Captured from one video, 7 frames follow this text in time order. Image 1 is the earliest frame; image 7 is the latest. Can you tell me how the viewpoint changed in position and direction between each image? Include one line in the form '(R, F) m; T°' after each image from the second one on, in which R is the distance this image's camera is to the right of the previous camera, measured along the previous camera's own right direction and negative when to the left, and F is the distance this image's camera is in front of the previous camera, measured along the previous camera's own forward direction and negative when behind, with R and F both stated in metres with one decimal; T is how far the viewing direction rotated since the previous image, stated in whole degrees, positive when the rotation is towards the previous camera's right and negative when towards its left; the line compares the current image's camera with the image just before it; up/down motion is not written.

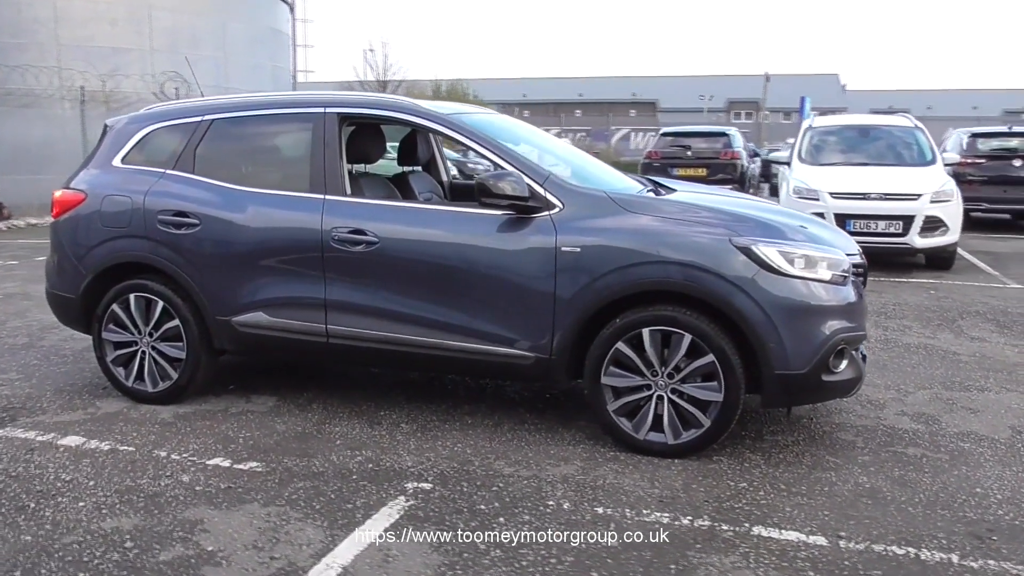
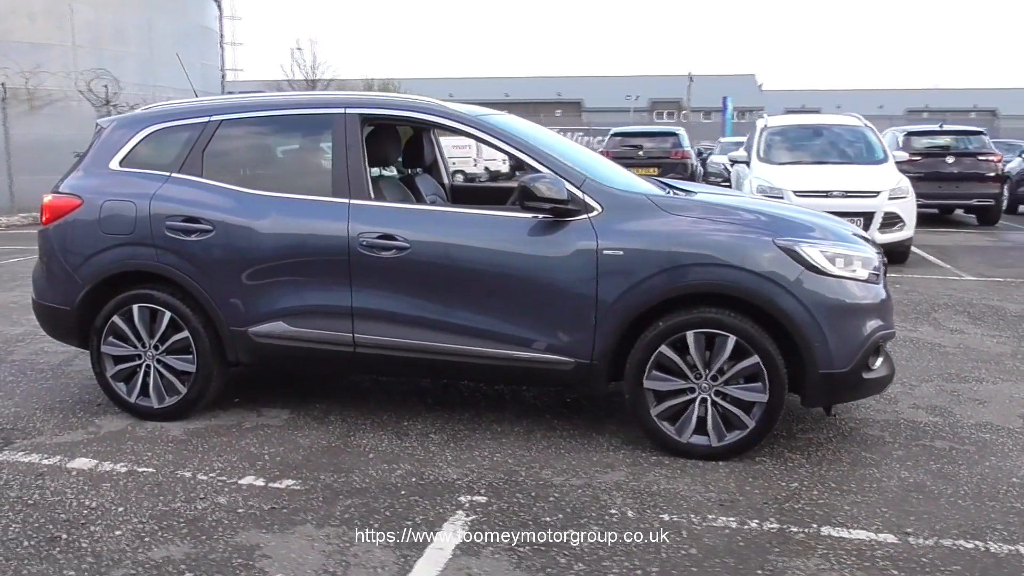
(-0.6, +0.1) m; +5°
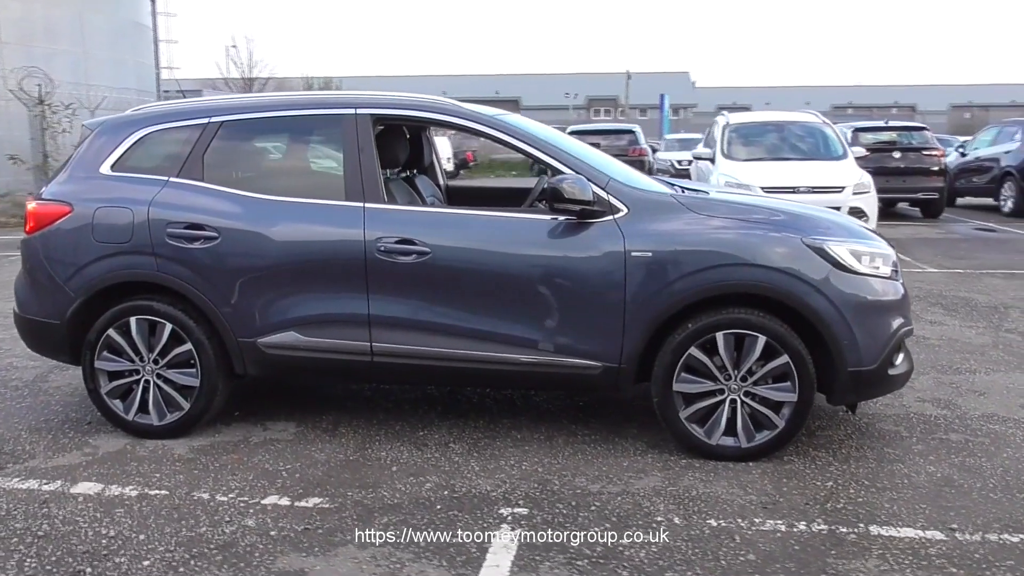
(-0.4, +0.1) m; +4°
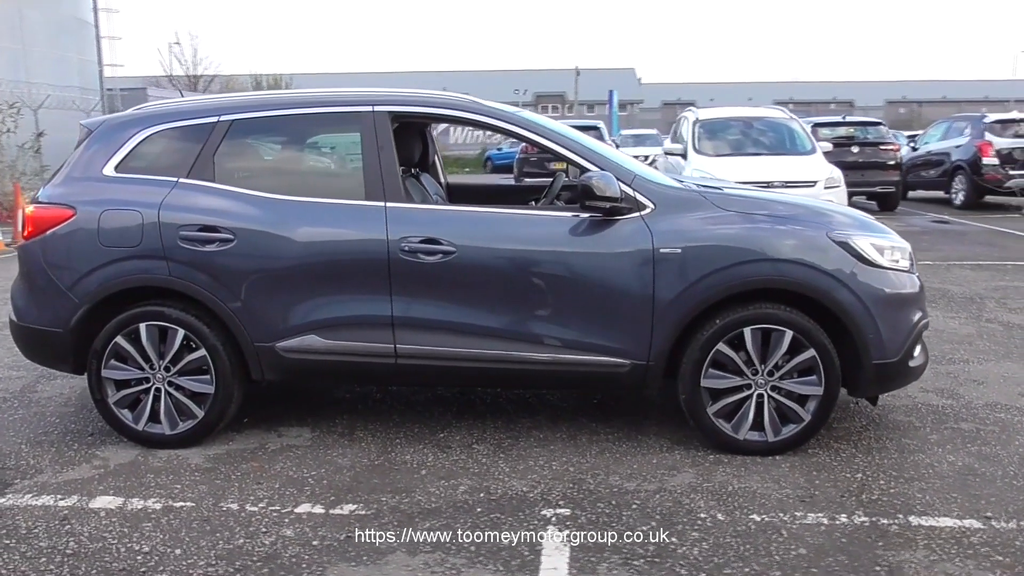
(-0.4, +0.1) m; +3°
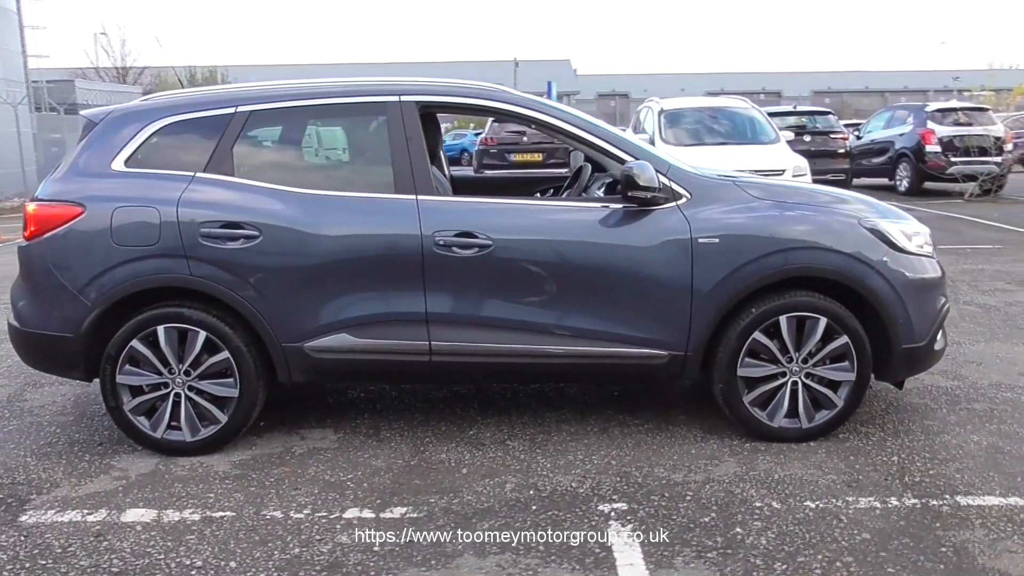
(-0.5, +0.1) m; +4°
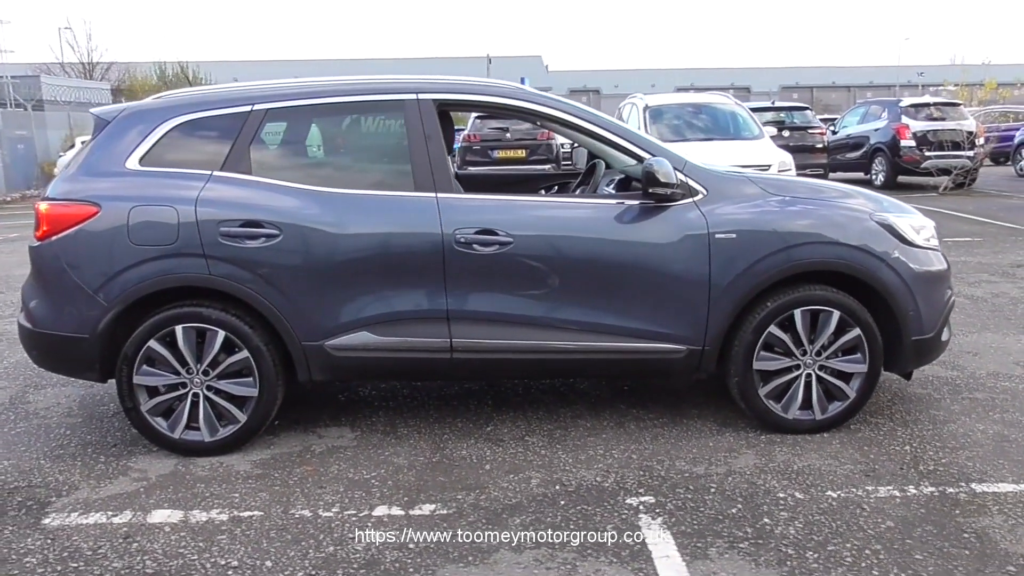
(-0.2, 0.0) m; +2°
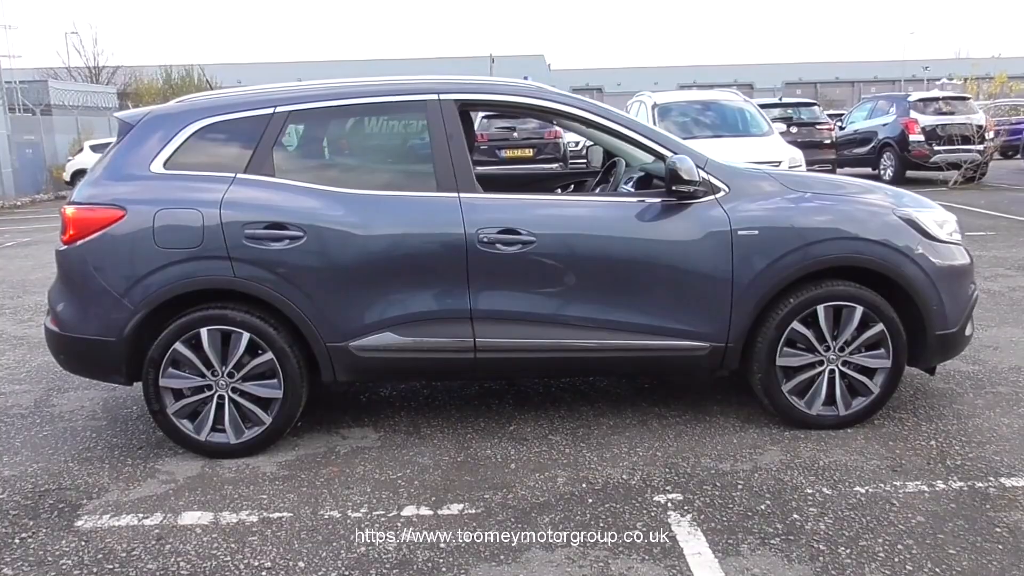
(-0.1, 0.0) m; 0°
